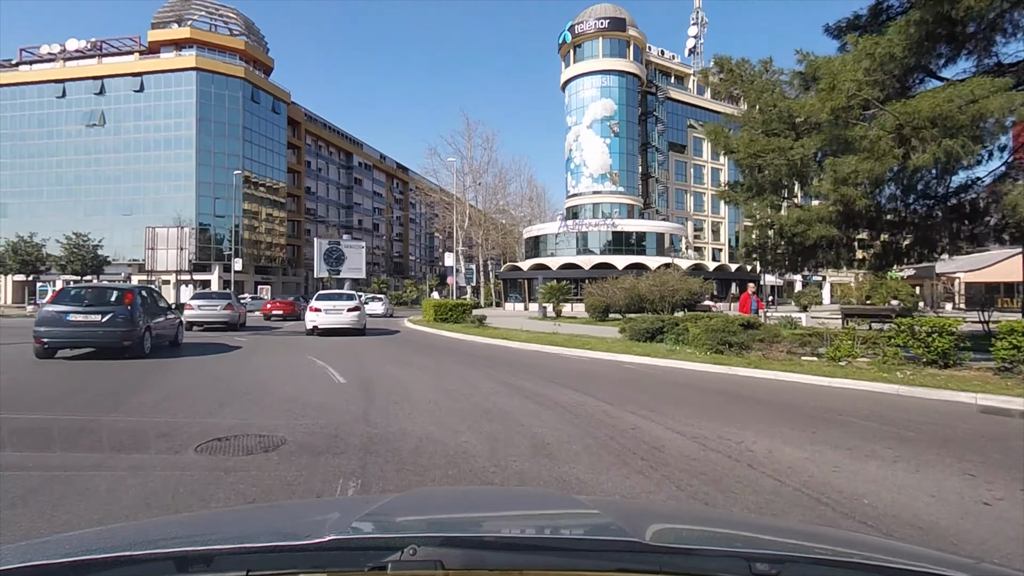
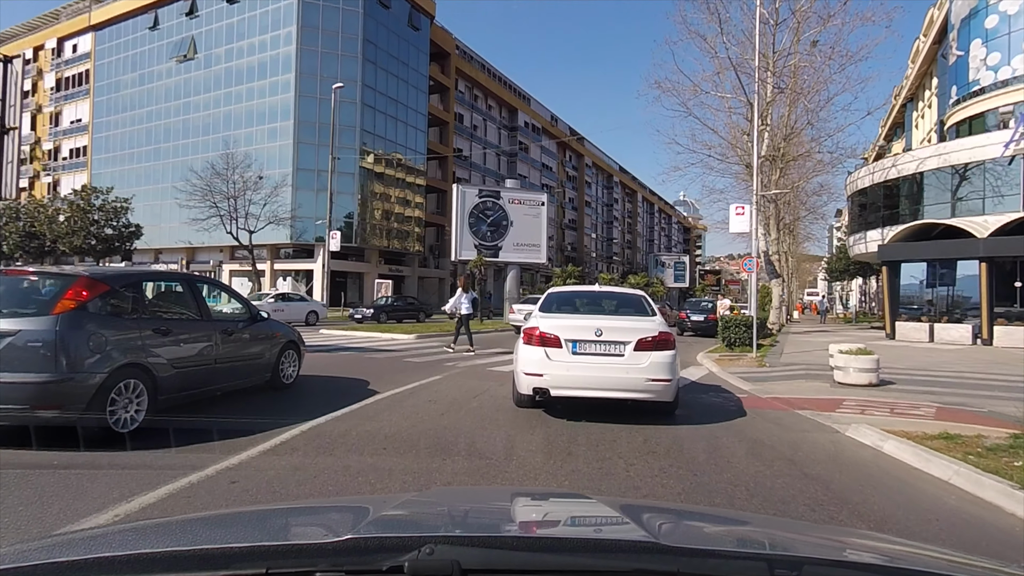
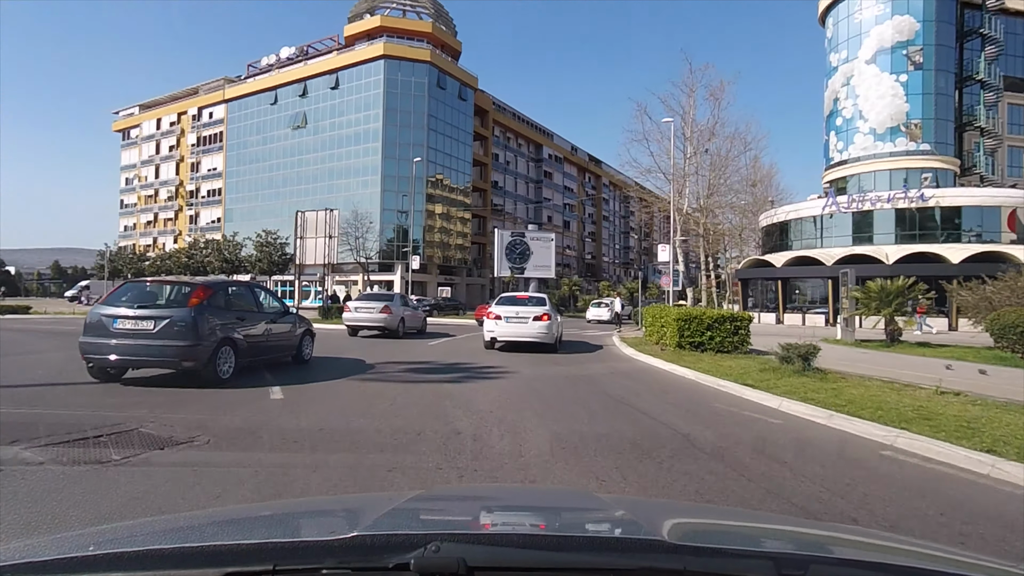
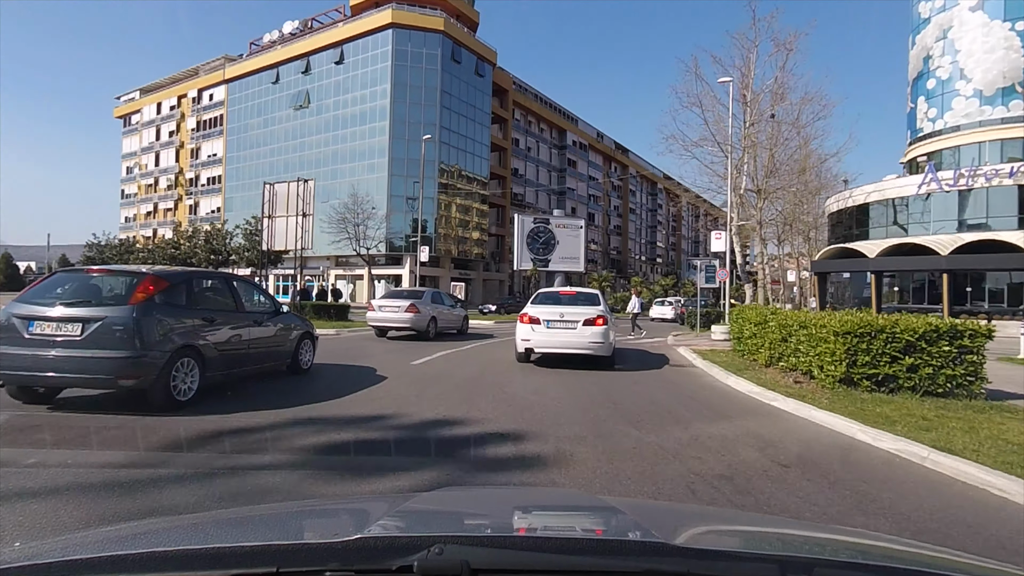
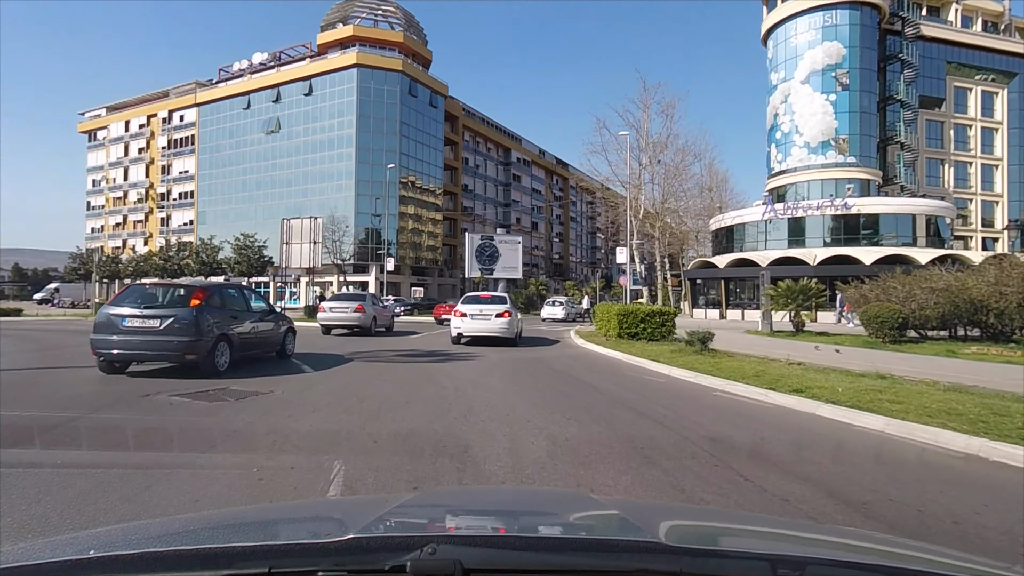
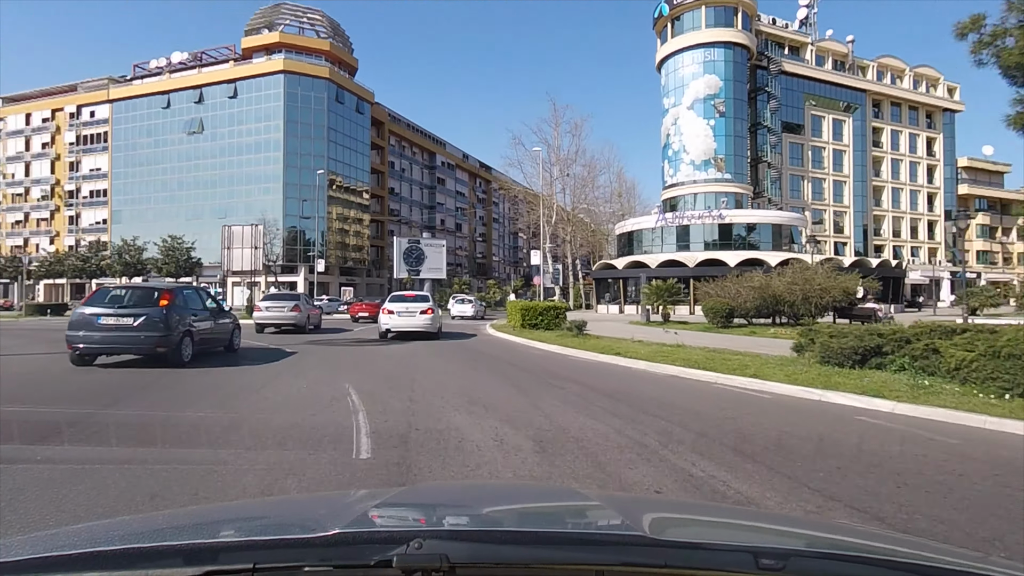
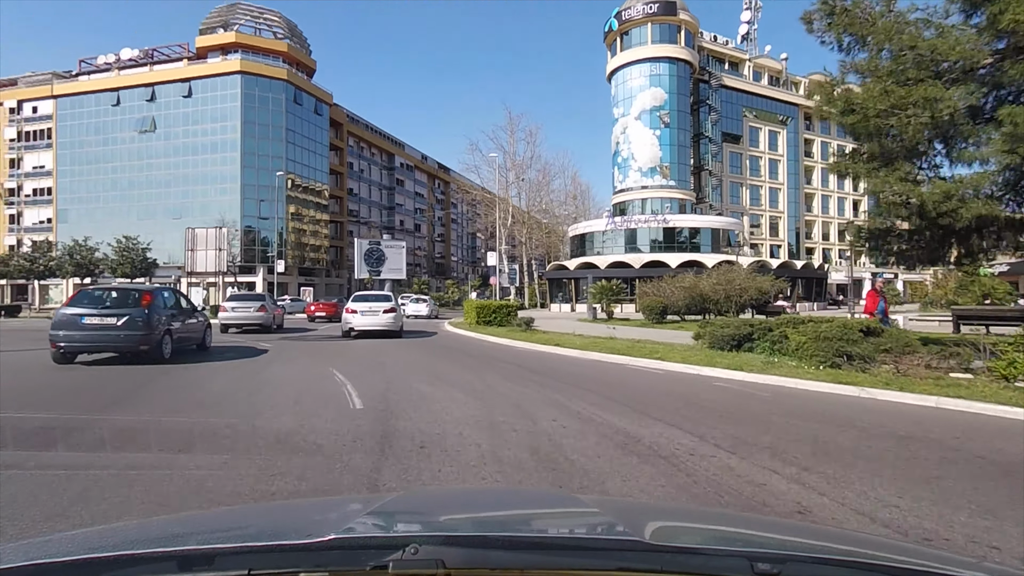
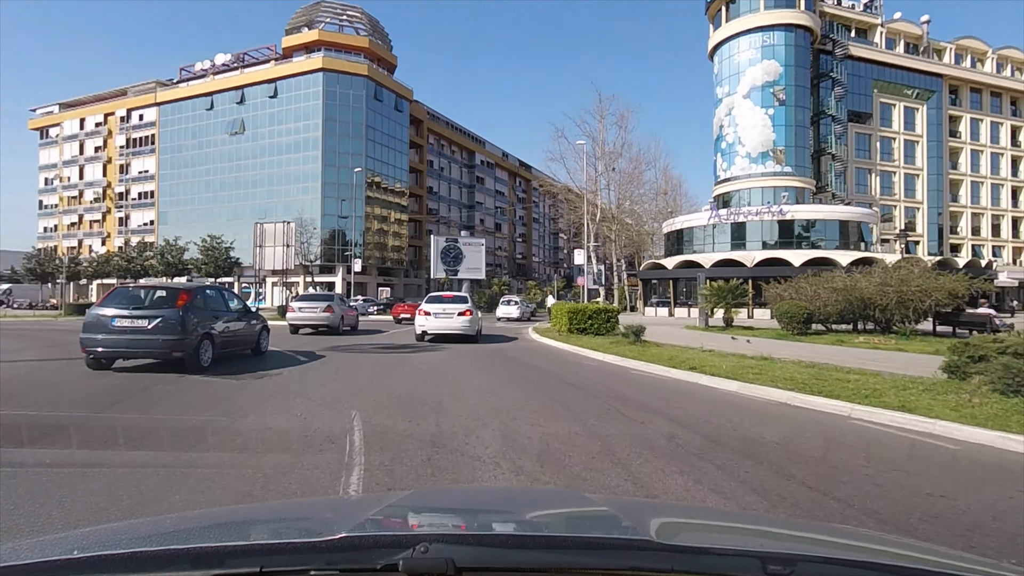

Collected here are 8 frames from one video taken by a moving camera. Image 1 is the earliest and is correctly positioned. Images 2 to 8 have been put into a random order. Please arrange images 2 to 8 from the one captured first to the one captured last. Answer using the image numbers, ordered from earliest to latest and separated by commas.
7, 6, 8, 5, 3, 4, 2
